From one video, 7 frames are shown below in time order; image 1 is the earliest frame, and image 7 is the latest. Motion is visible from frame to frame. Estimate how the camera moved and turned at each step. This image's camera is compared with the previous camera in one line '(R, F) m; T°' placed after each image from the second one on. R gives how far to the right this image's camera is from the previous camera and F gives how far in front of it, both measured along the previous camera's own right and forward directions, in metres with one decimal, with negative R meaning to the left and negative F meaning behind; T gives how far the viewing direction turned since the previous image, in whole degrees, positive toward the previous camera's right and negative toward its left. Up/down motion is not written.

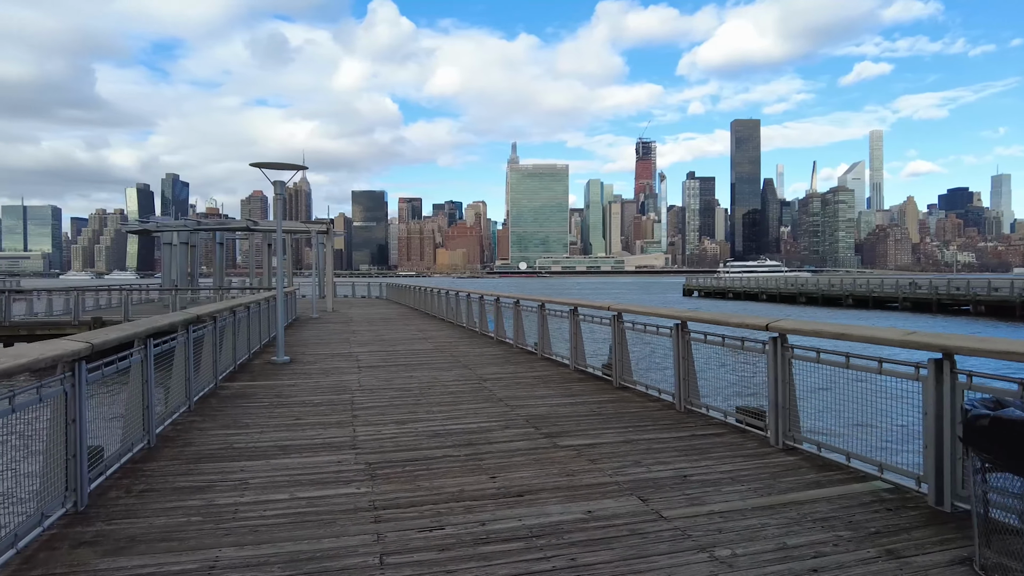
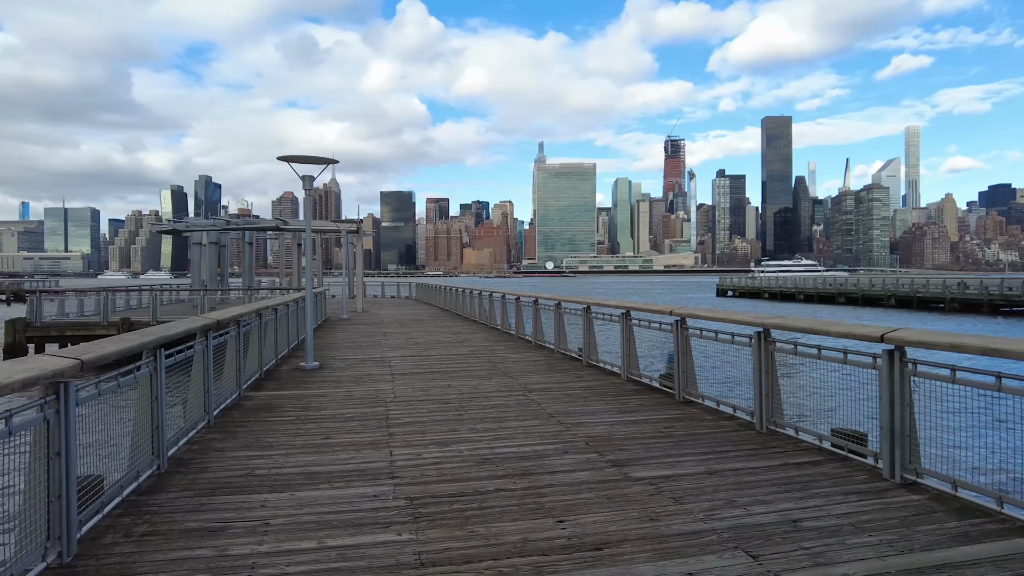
(-0.3, +0.8) m; -2°
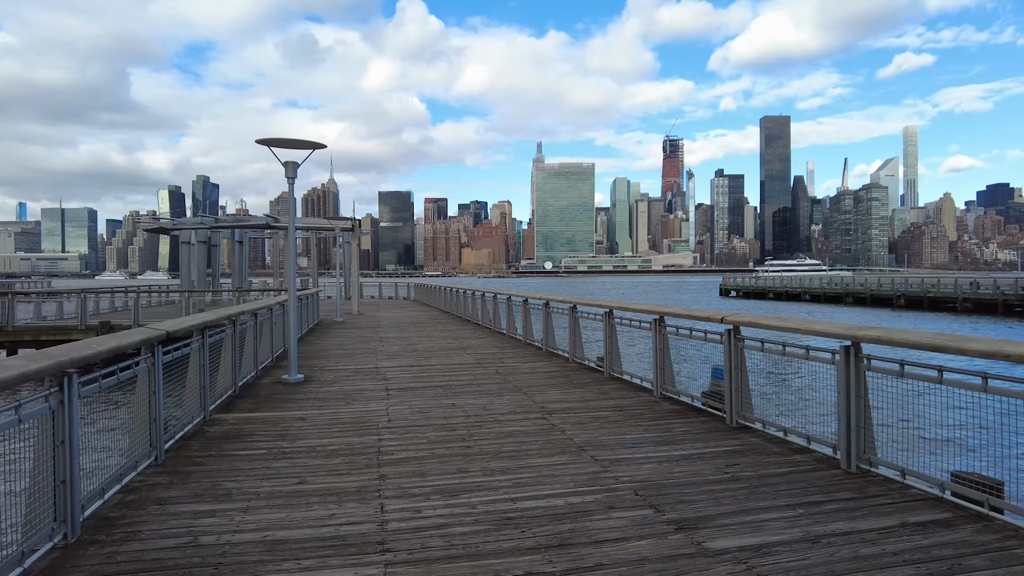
(-0.2, +1.2) m; 0°
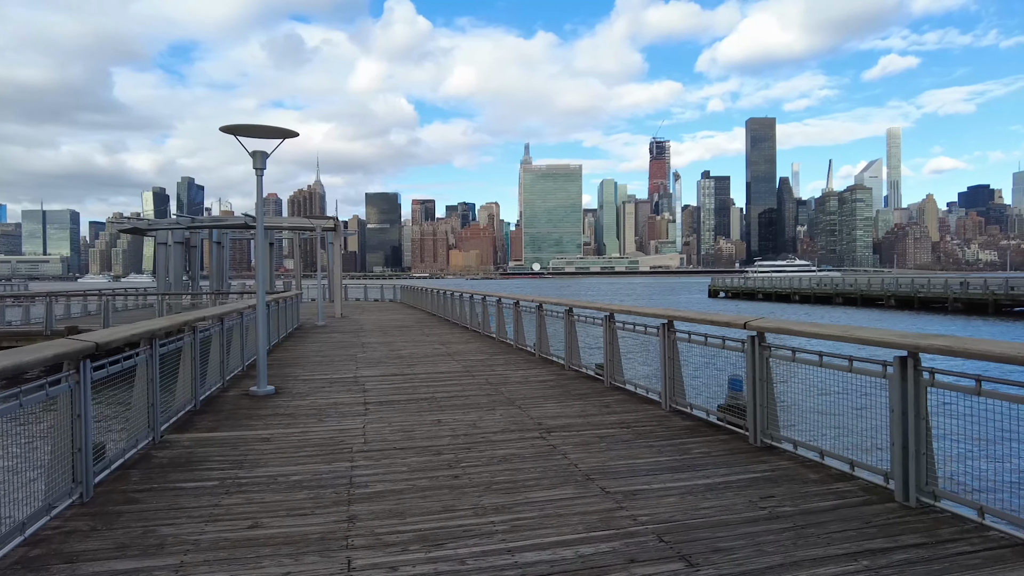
(0.0, +0.8) m; +1°
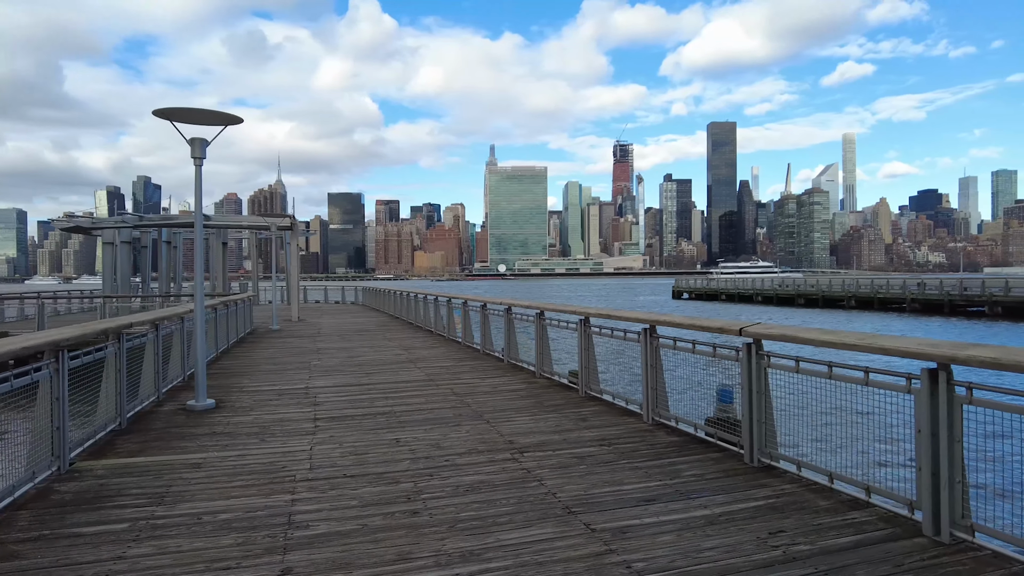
(0.0, +0.6) m; +3°
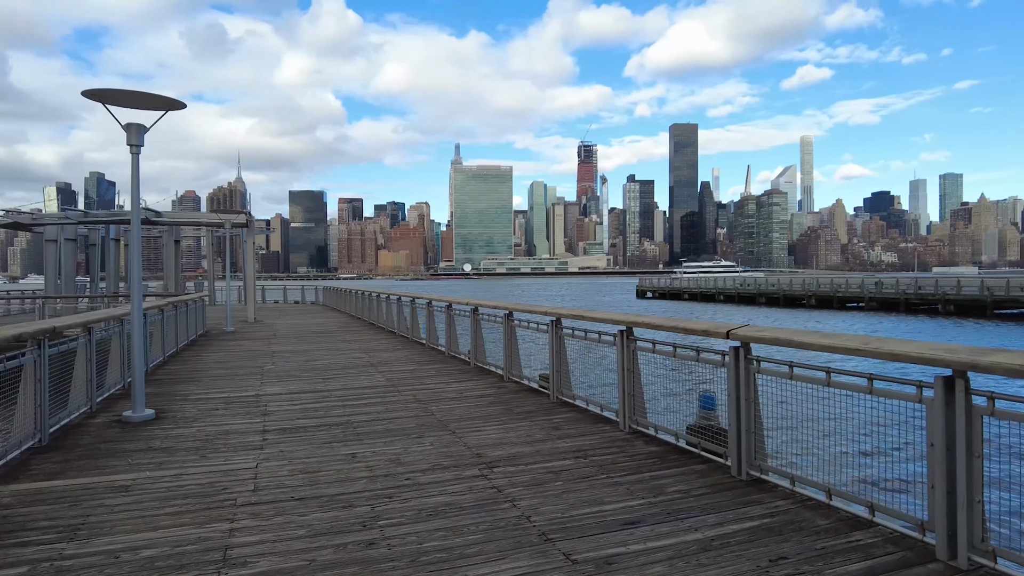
(0.0, +0.4) m; +3°
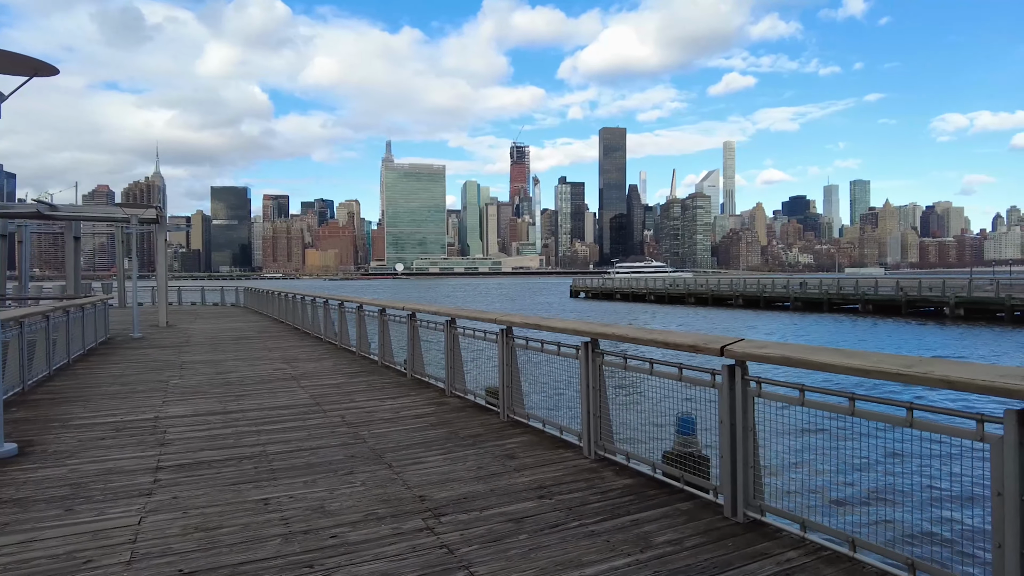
(-0.1, +0.8) m; +6°
